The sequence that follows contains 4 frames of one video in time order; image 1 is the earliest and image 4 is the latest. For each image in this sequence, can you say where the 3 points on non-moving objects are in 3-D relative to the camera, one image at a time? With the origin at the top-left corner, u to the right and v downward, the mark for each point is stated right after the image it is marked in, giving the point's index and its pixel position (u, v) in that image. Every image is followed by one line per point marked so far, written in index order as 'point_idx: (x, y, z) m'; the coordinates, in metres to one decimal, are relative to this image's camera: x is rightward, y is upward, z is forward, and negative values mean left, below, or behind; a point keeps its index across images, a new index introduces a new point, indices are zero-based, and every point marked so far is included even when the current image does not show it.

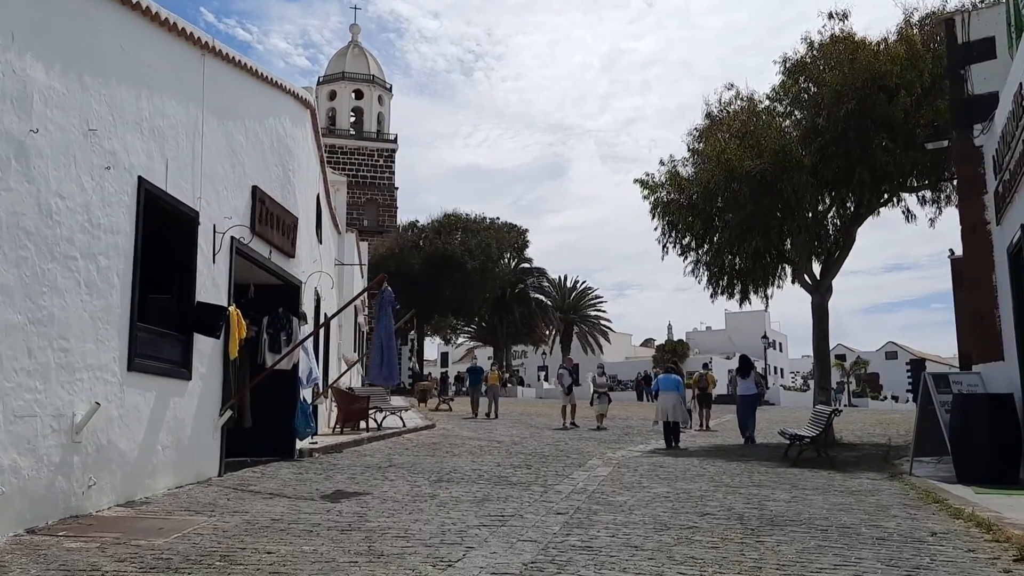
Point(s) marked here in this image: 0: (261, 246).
0: (-2.7, +0.5, +9.7) m
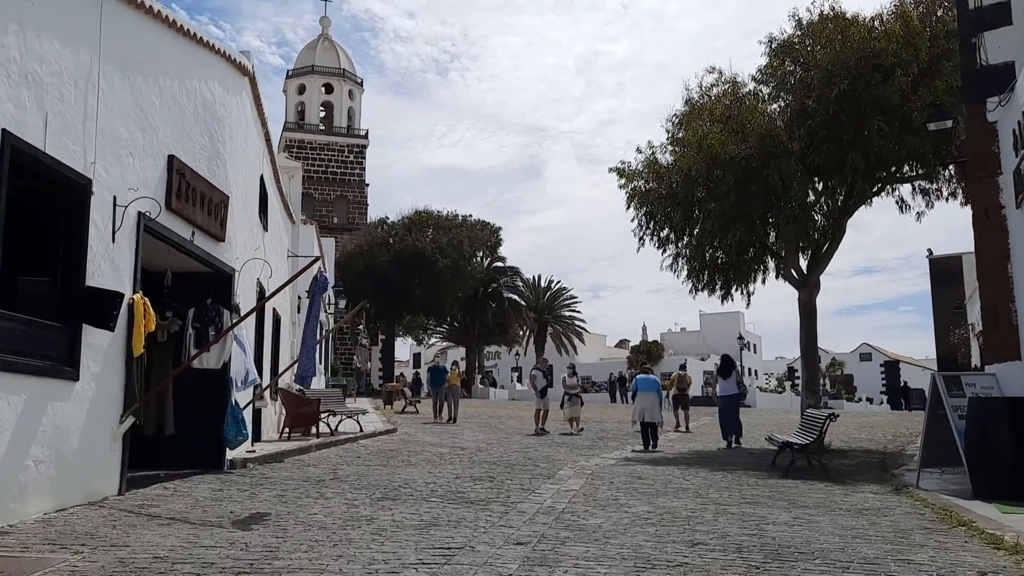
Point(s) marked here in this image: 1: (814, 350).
0: (-3.1, +0.6, +8.4) m
1: (+5.0, -1.0, +15.1) m
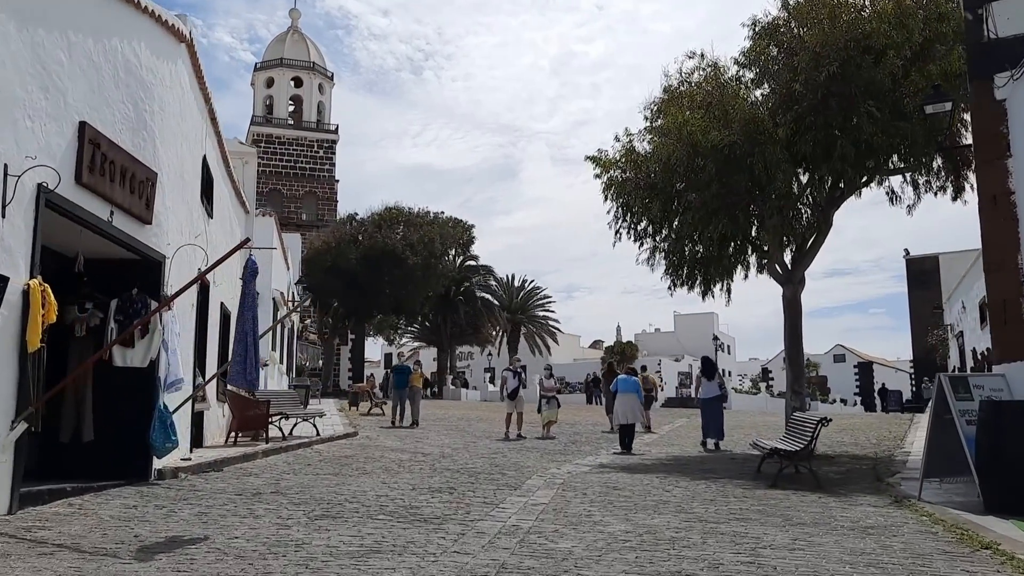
0: (-3.4, +0.7, +7.3) m
1: (+4.5, -1.0, +14.2) m
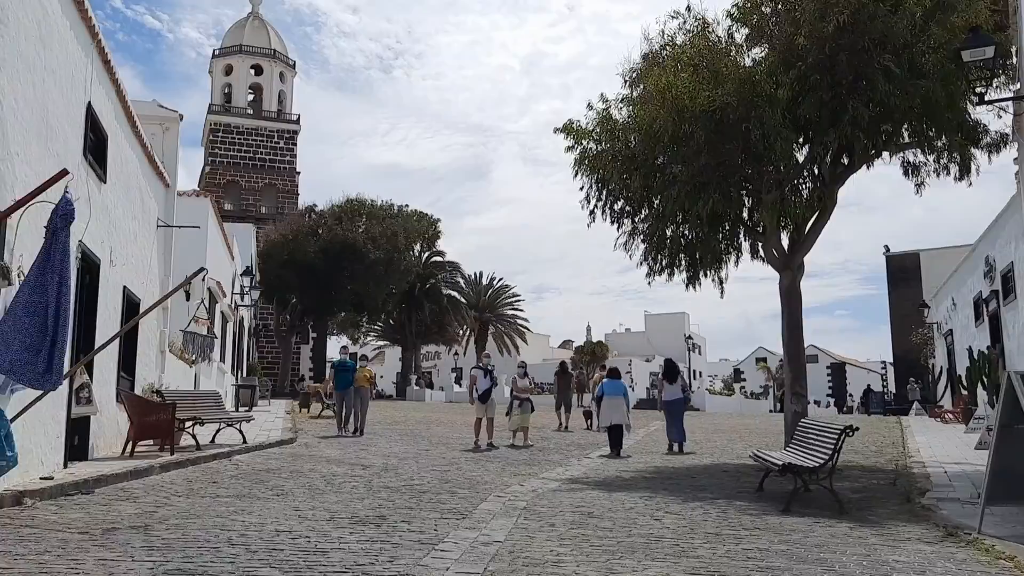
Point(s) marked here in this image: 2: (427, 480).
0: (-3.7, +0.9, +5.2) m
1: (+3.9, -0.8, +12.4) m
2: (-0.9, -2.1, +10.1) m
